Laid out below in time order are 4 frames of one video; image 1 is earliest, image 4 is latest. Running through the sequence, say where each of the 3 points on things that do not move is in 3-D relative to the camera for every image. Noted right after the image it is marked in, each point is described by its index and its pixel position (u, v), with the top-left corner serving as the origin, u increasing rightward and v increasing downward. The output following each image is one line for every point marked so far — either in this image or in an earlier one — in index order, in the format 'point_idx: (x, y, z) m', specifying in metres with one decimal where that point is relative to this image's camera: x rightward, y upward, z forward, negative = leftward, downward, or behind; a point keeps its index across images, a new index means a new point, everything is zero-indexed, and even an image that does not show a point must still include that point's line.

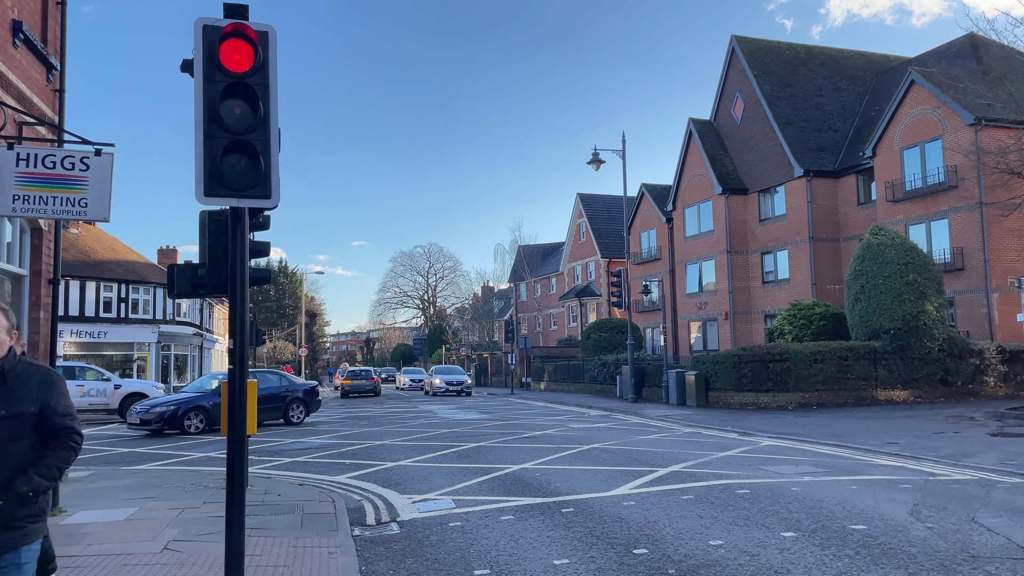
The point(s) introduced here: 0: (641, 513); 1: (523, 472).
0: (+1.2, -2.2, +7.4) m
1: (+0.1, -2.5, +10.5) m
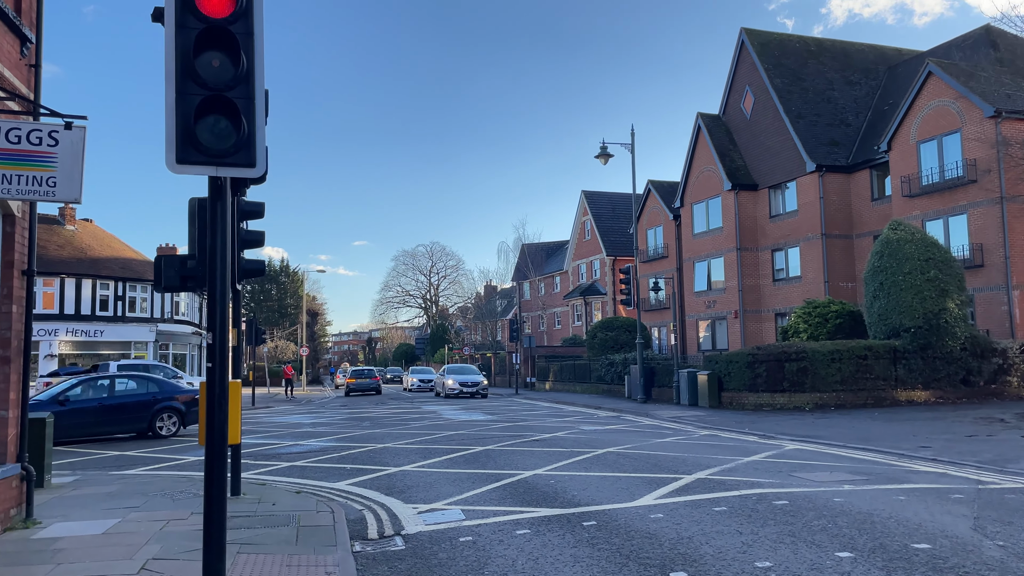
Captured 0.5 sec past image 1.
0: (+1.4, -2.1, +6.7) m
1: (+0.3, -2.4, +9.8) m
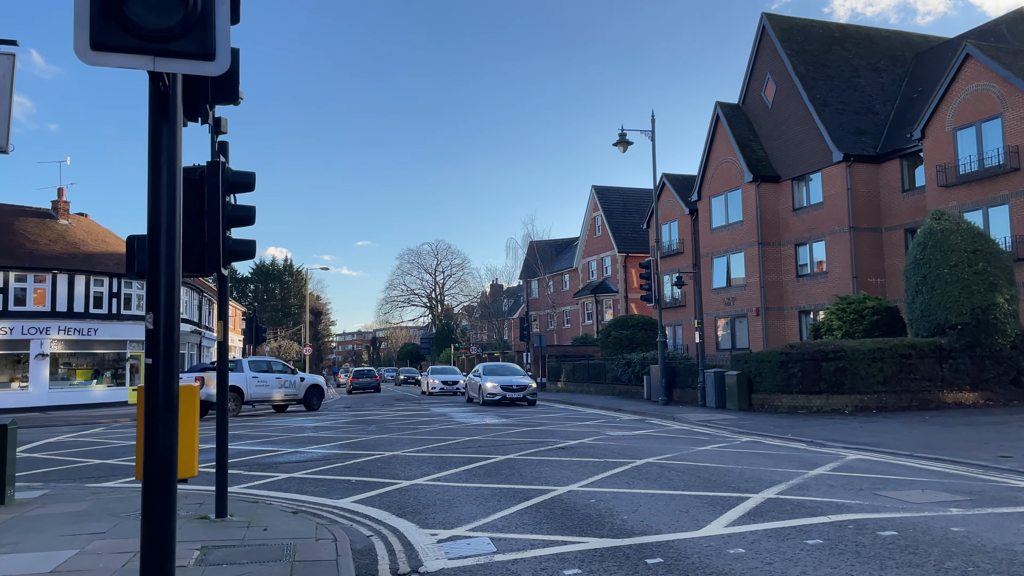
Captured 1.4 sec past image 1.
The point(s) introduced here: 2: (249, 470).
0: (+1.7, -1.9, +5.3) m
1: (+0.7, -2.3, +8.4) m
2: (-4.0, -2.8, +11.8) m
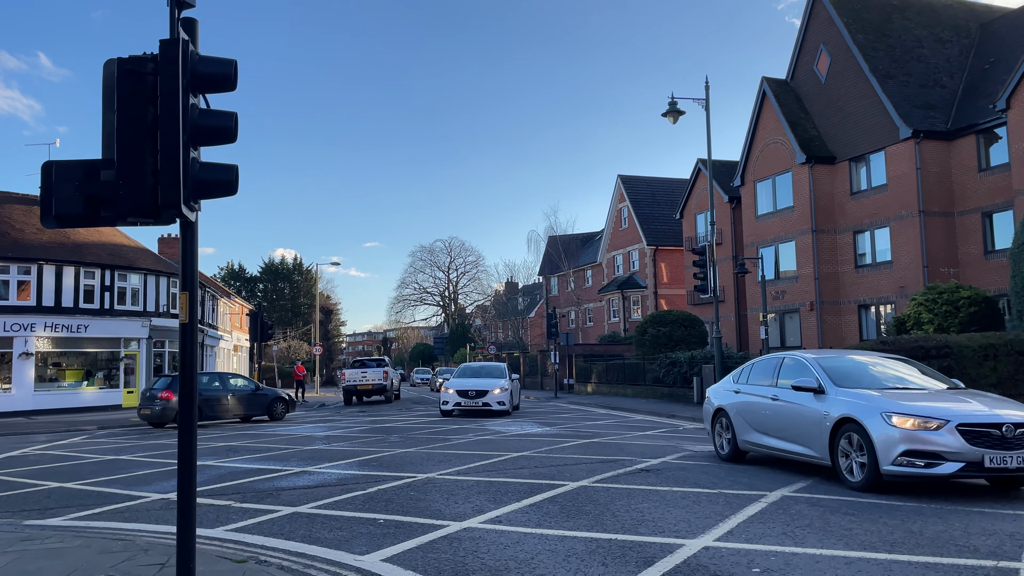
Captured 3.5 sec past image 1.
0: (+2.5, -1.6, +2.5) m
1: (+1.5, -2.0, +5.6) m
2: (-3.2, -2.5, +9.0) m
